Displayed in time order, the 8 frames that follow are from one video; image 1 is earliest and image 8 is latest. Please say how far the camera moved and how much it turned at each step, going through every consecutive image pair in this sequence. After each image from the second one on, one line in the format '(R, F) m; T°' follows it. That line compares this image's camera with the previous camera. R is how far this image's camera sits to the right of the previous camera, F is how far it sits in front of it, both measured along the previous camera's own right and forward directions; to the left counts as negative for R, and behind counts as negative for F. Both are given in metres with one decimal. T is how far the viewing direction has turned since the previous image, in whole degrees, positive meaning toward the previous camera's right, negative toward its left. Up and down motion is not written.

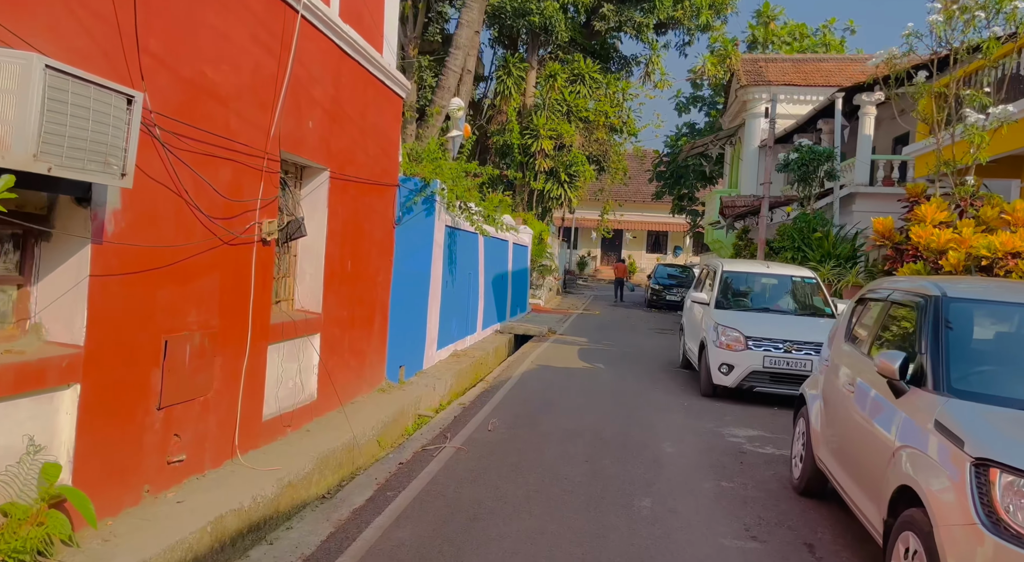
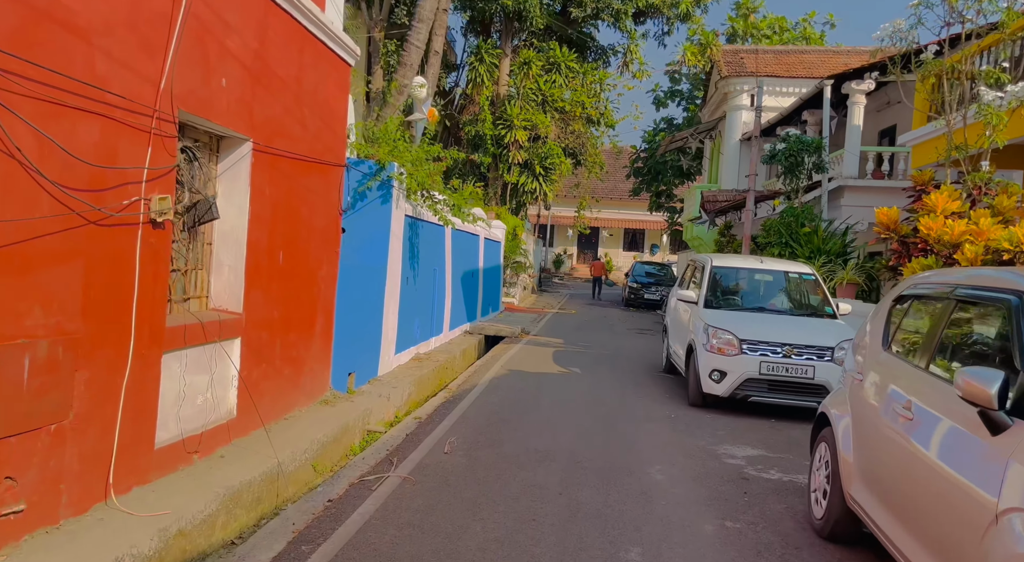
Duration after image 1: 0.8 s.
(+0.1, +1.1) m; +2°
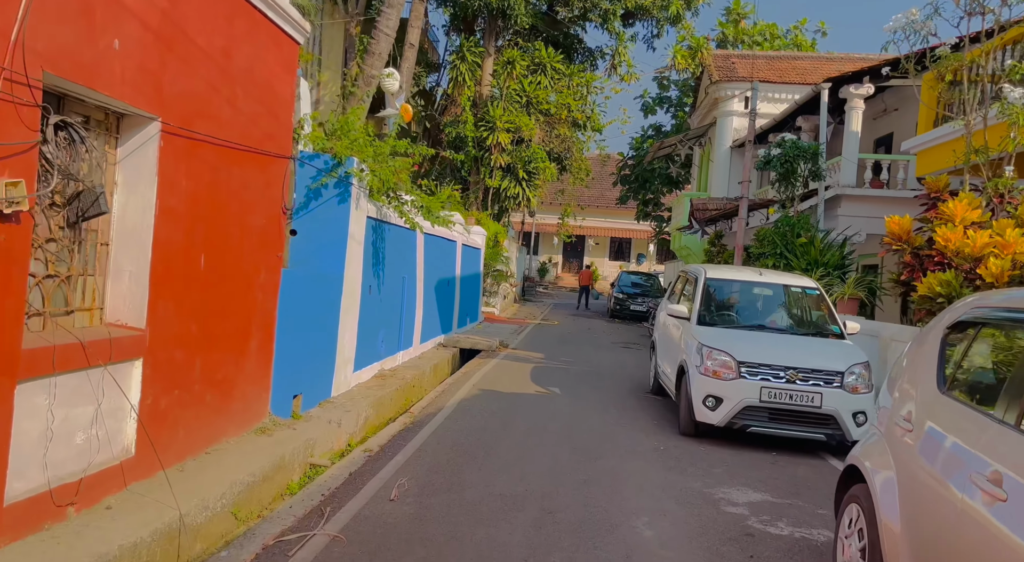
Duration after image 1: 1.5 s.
(+0.2, +0.9) m; +1°
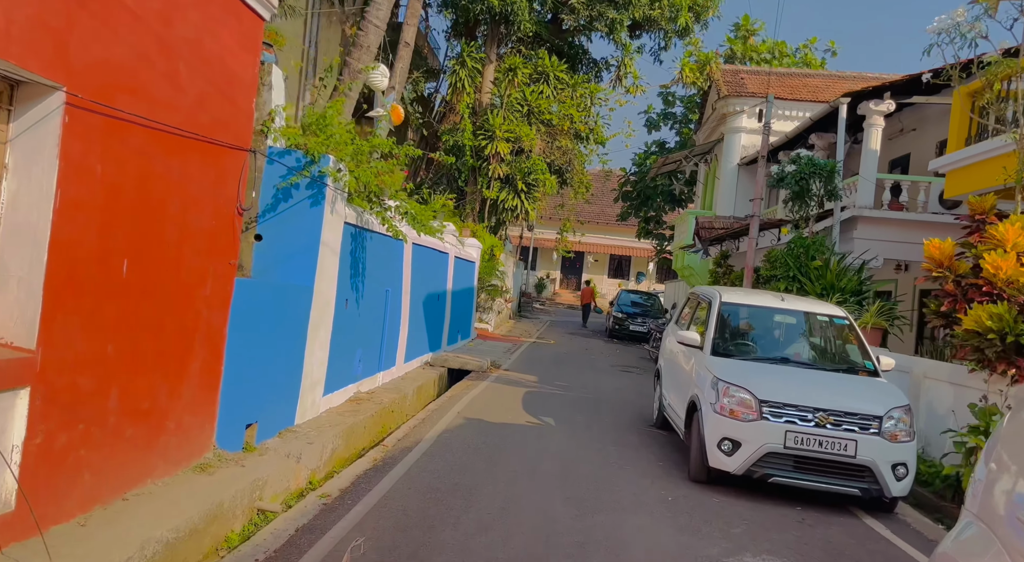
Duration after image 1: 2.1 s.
(+0.1, +0.9) m; 0°
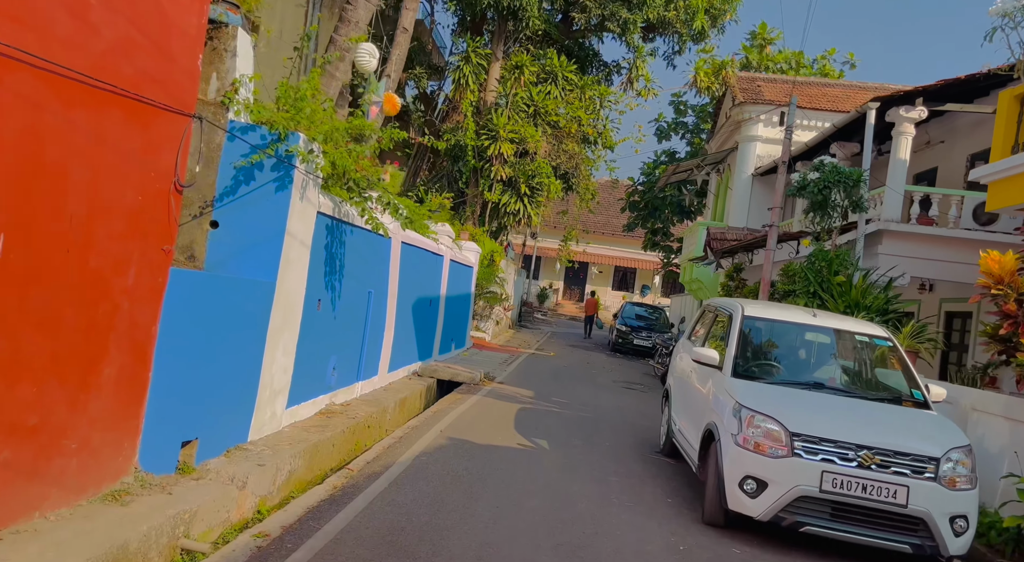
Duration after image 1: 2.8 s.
(+0.1, +0.9) m; 0°
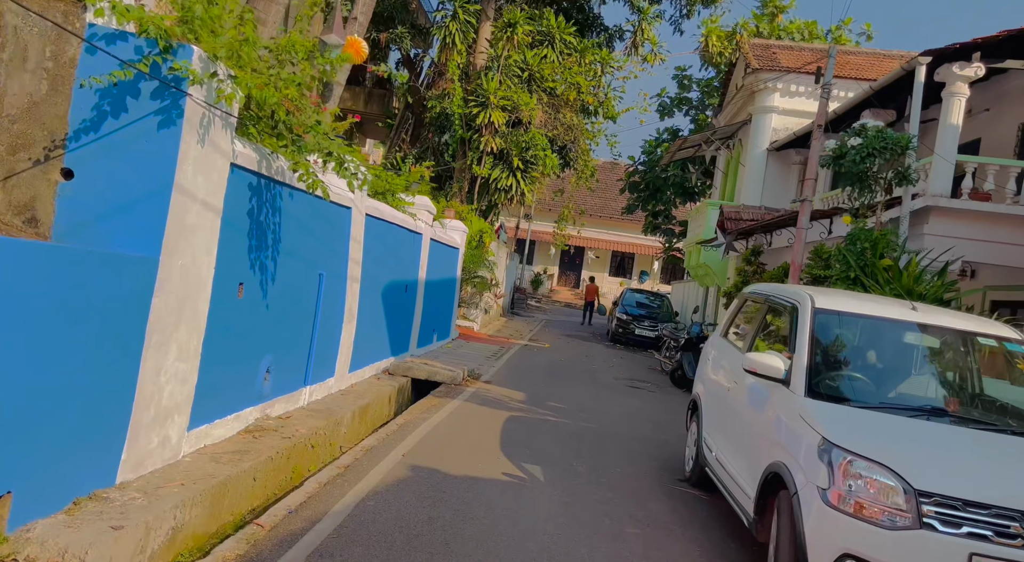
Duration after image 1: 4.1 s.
(+0.1, +1.8) m; 0°
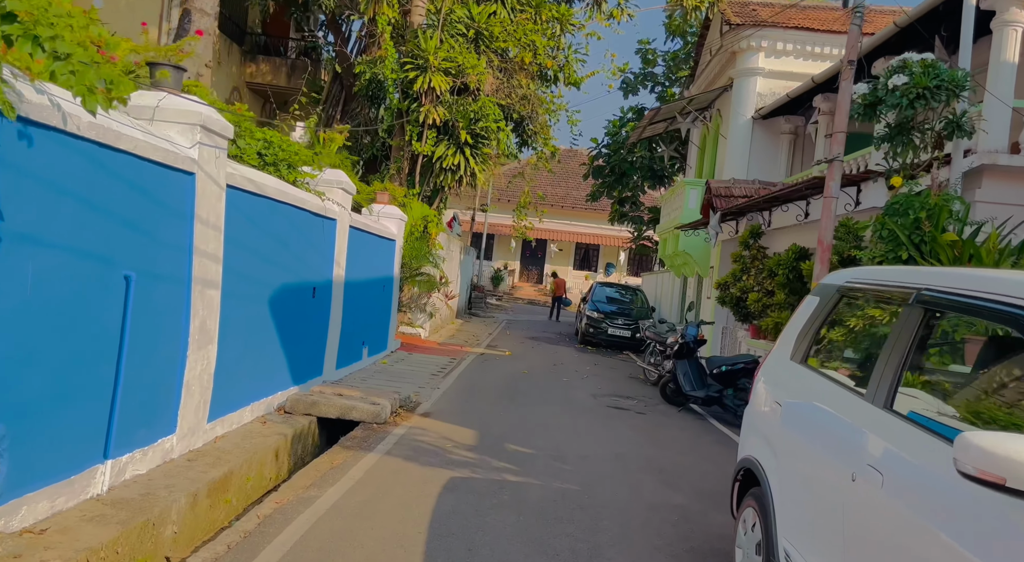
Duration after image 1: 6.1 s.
(+0.2, +2.8) m; +3°
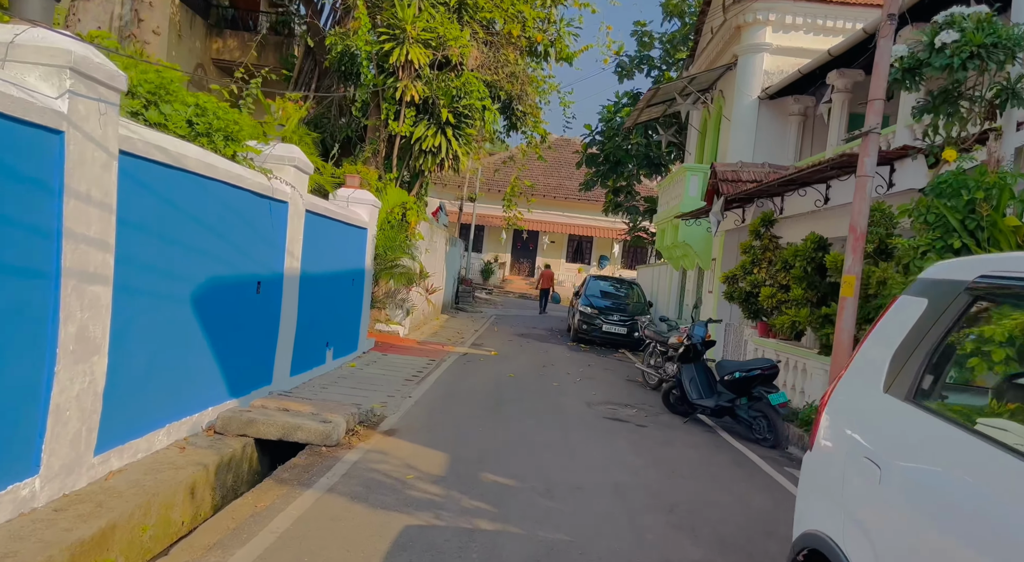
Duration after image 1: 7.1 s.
(+0.1, +1.3) m; +1°
